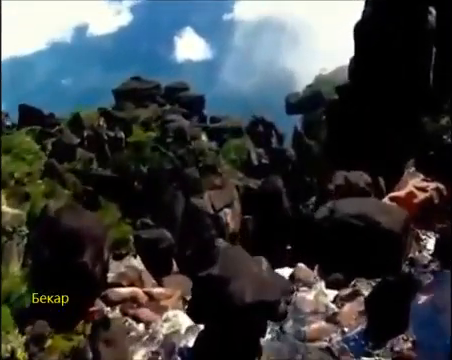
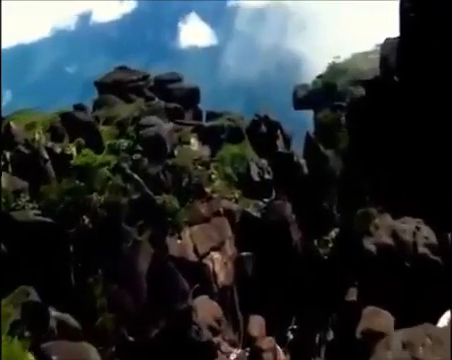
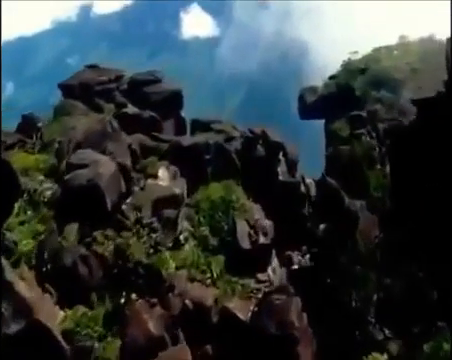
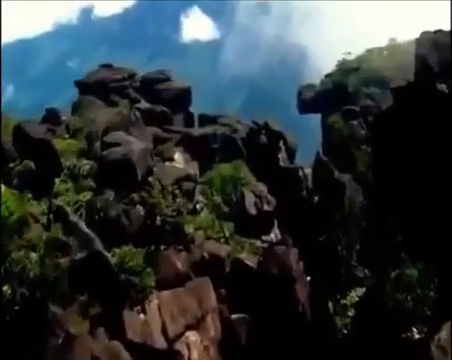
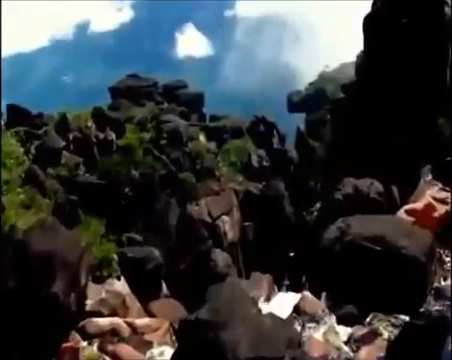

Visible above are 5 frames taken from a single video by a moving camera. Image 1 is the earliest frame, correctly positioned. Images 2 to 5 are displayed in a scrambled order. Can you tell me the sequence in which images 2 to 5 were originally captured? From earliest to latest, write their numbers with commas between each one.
5, 2, 4, 3
